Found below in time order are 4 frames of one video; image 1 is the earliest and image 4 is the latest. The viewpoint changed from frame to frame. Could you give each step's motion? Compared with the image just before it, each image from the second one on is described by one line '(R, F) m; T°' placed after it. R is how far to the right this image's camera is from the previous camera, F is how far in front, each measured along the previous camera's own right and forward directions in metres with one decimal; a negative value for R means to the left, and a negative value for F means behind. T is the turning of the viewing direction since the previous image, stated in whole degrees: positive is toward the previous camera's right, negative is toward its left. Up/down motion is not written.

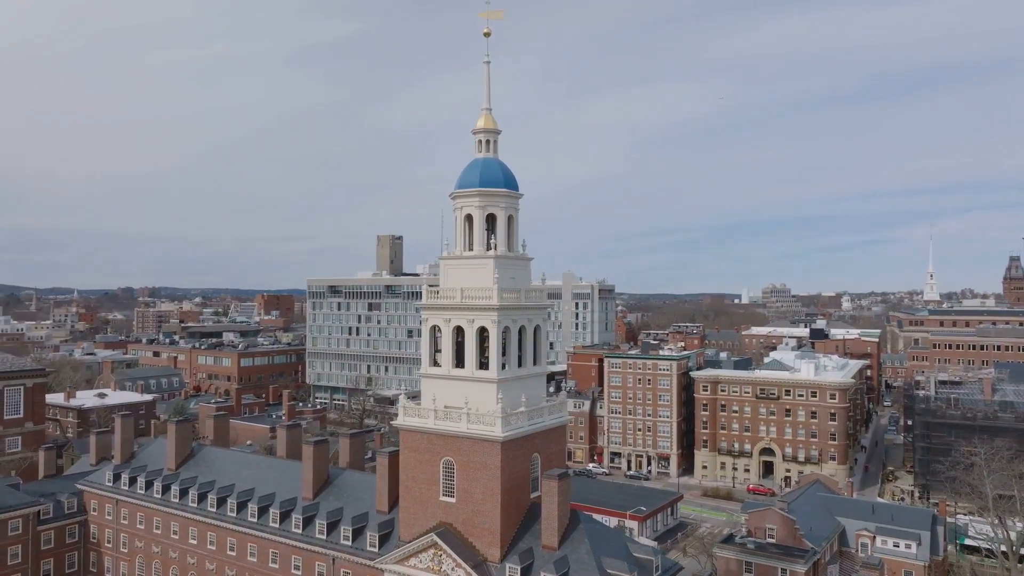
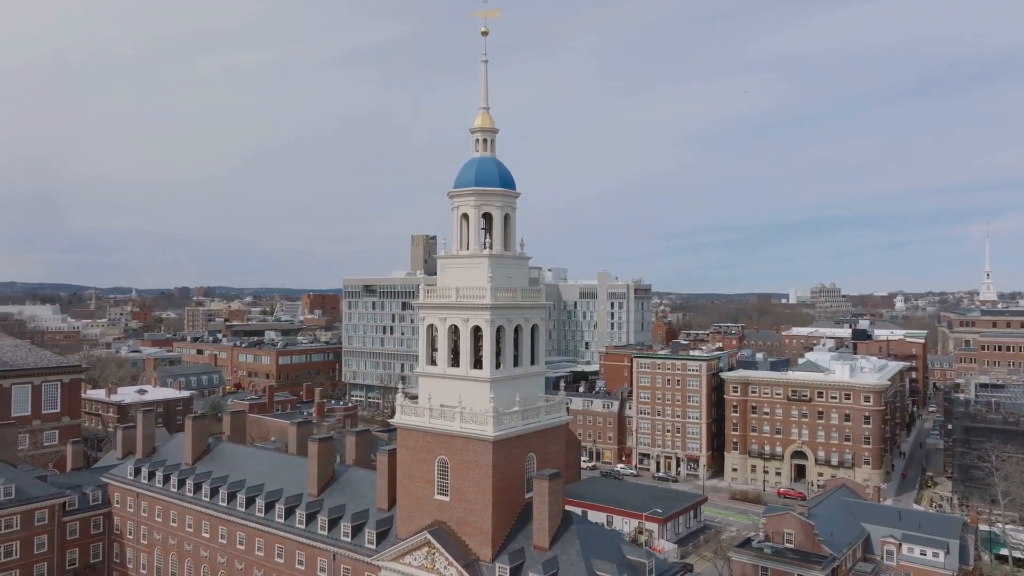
(+2.1, +0.2) m; -3°
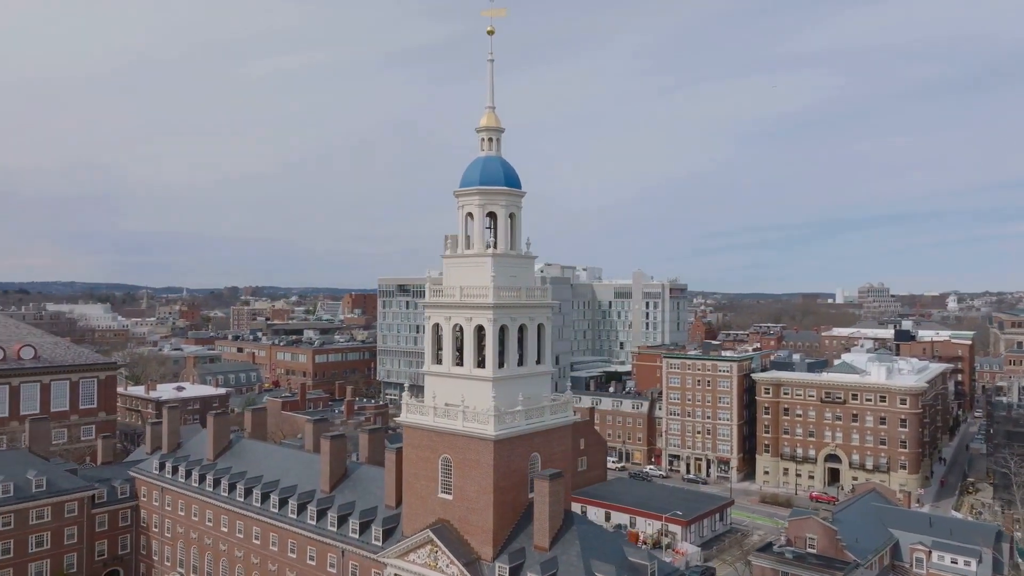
(+1.6, +0.1) m; -3°
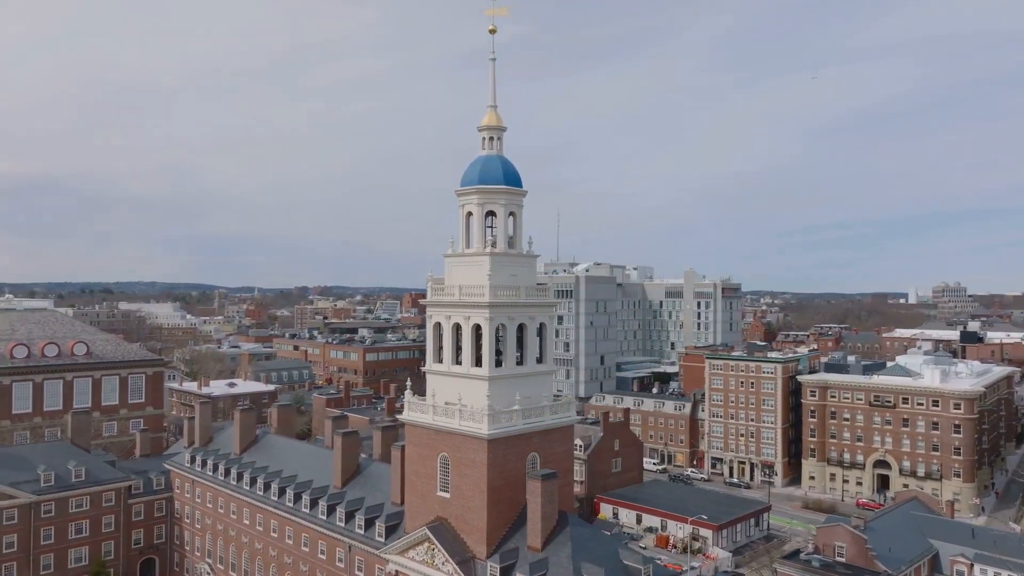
(+2.7, +0.2) m; -5°
